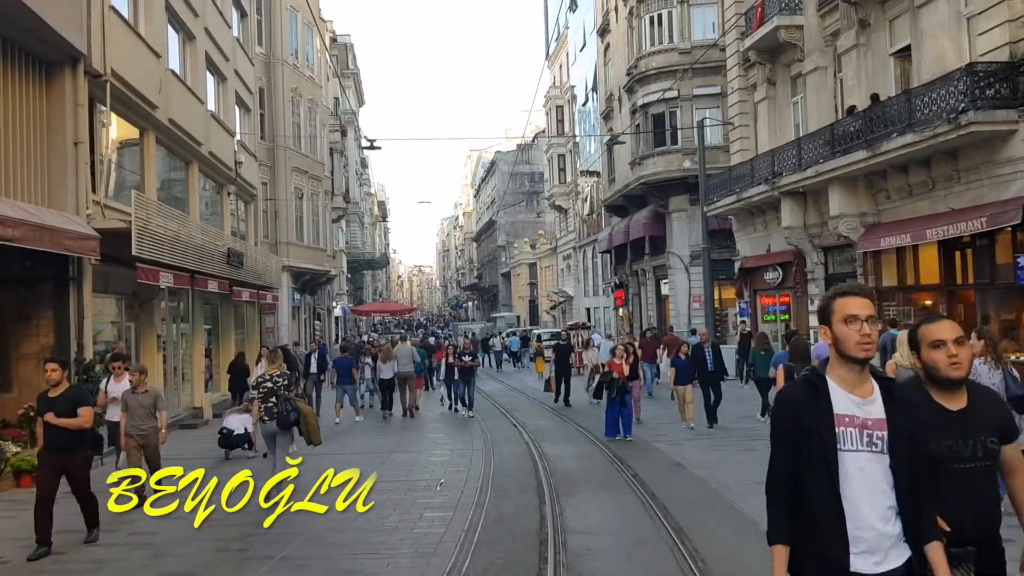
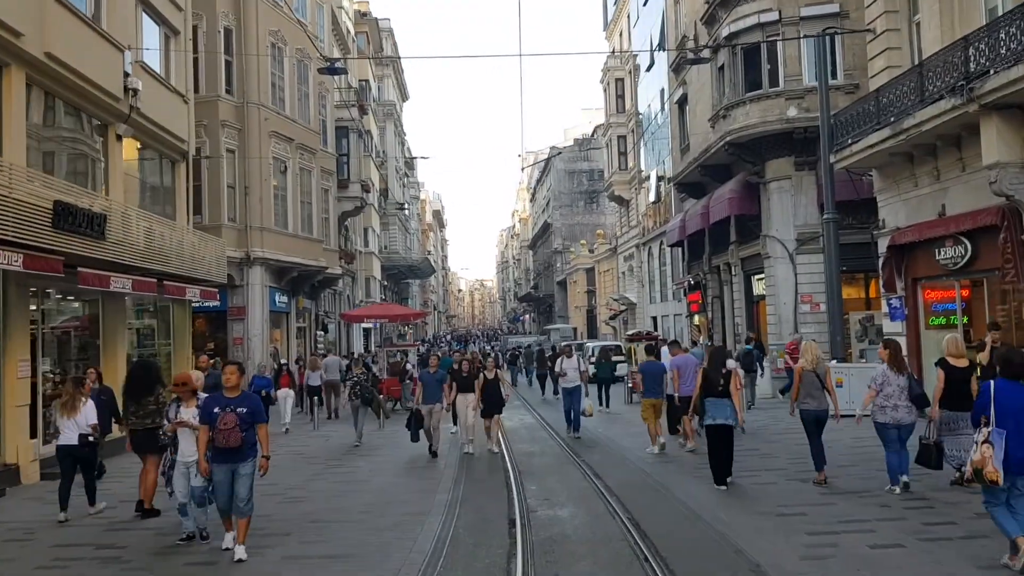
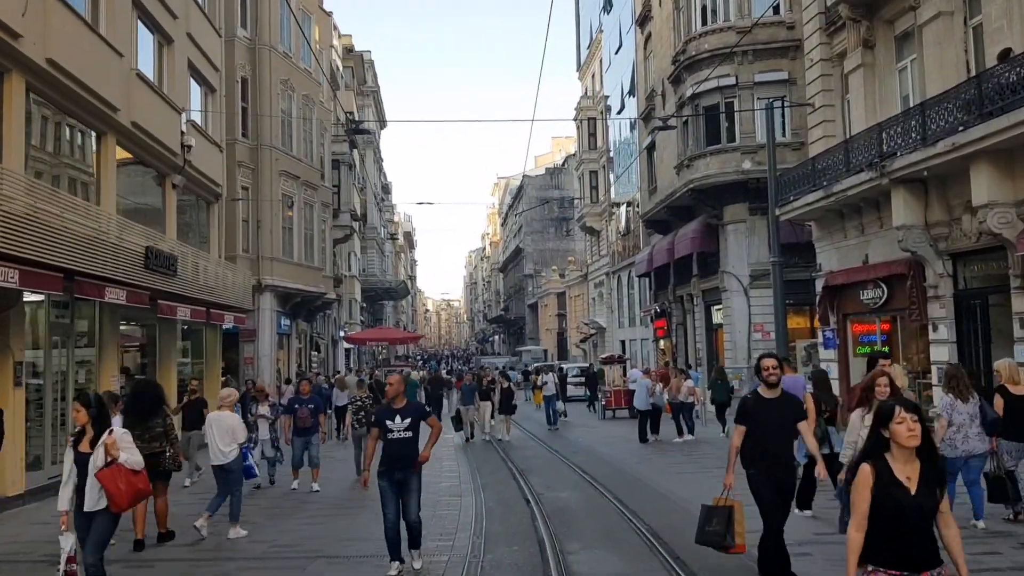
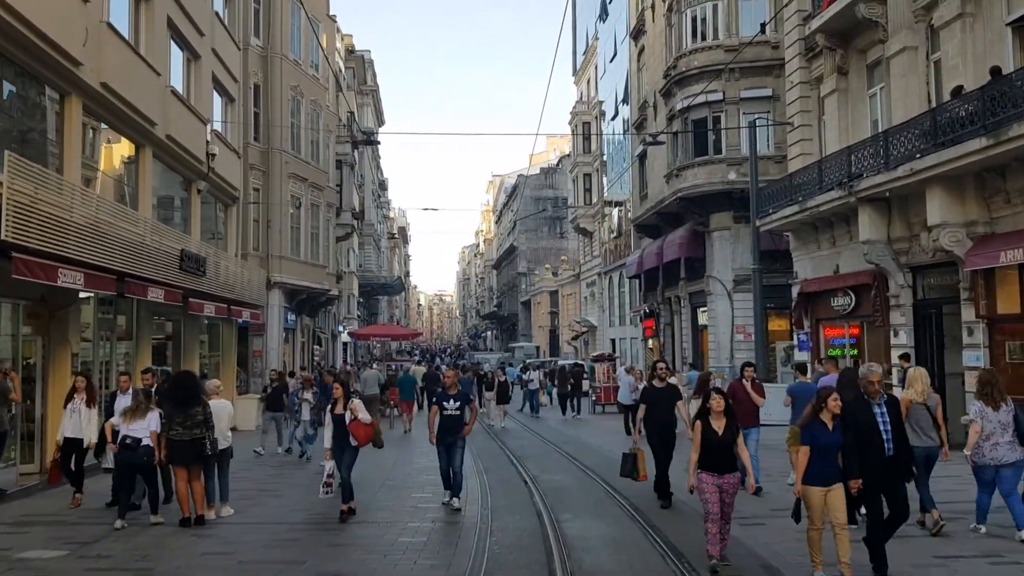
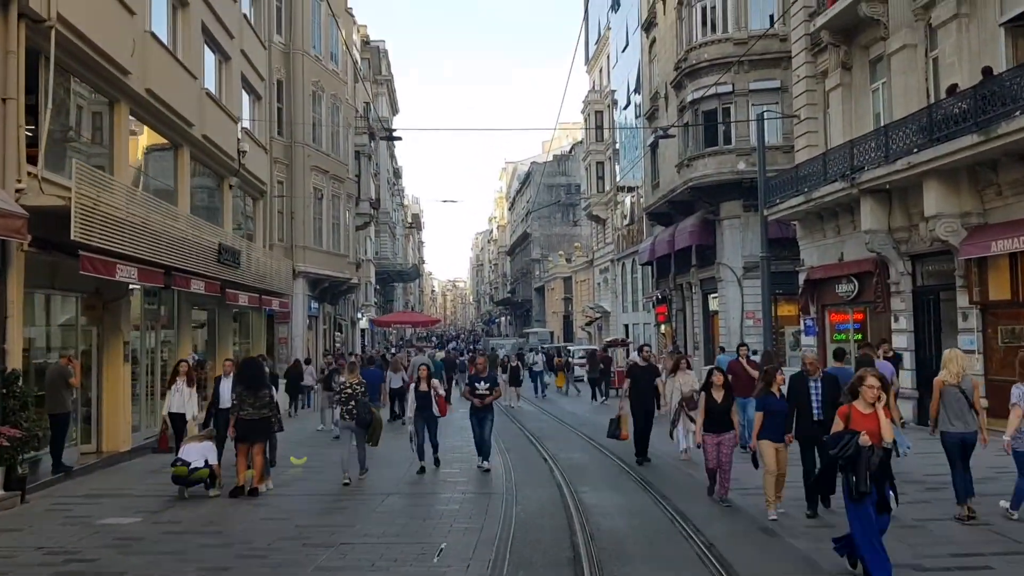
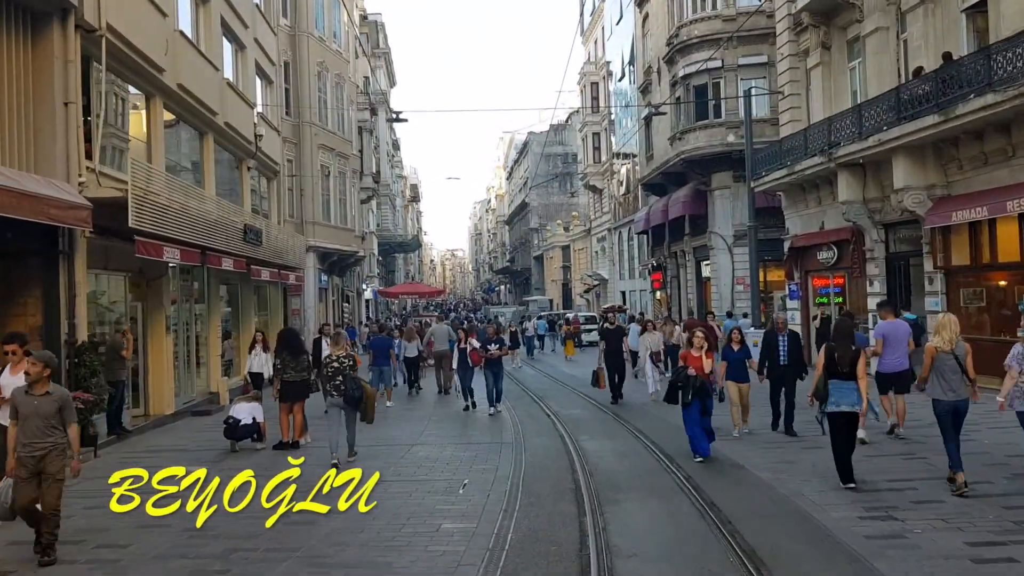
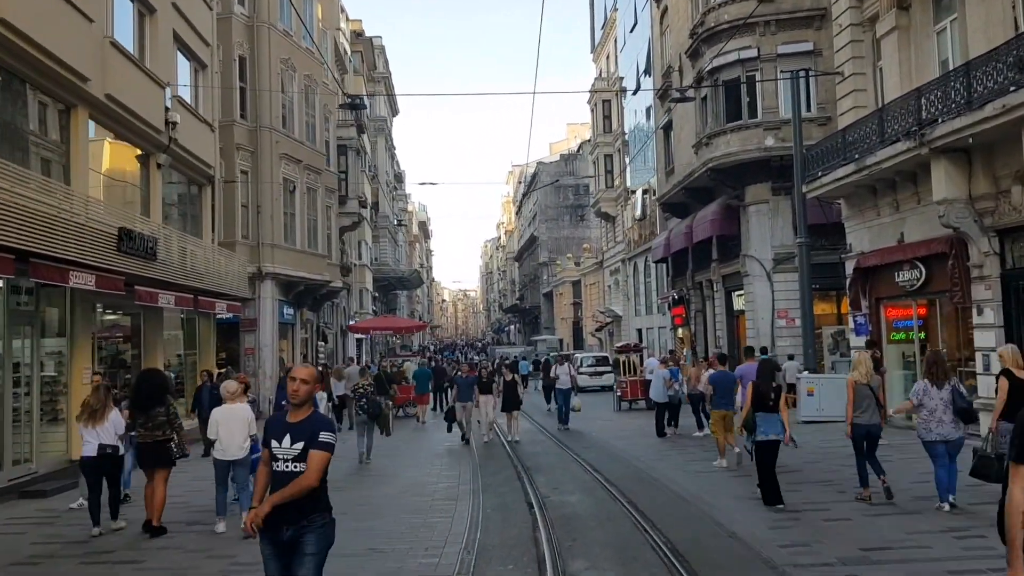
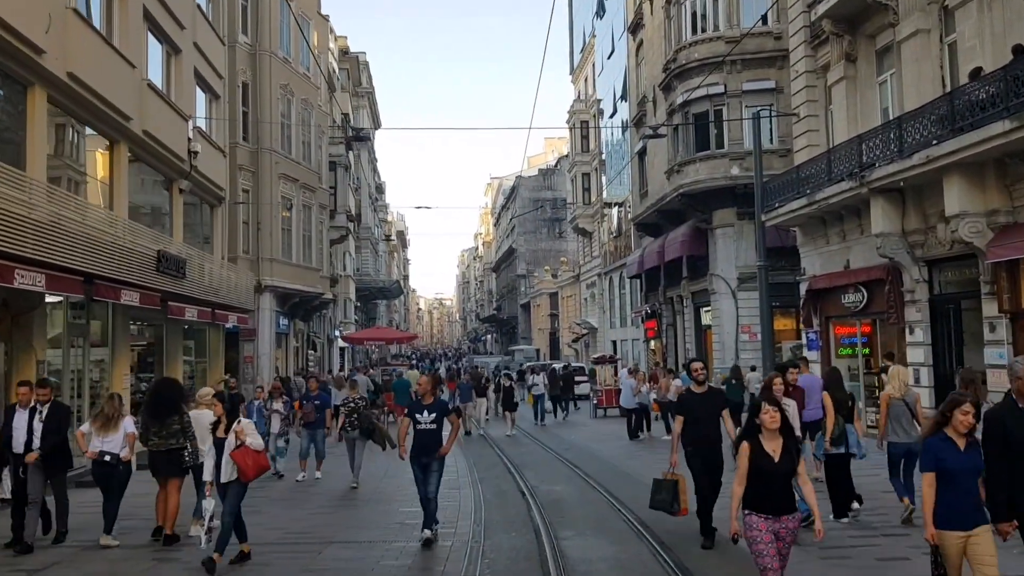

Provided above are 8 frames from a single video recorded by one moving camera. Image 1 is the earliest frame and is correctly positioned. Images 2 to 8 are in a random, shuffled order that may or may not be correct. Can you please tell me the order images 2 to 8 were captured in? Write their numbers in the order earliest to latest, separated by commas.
6, 5, 4, 8, 3, 7, 2
